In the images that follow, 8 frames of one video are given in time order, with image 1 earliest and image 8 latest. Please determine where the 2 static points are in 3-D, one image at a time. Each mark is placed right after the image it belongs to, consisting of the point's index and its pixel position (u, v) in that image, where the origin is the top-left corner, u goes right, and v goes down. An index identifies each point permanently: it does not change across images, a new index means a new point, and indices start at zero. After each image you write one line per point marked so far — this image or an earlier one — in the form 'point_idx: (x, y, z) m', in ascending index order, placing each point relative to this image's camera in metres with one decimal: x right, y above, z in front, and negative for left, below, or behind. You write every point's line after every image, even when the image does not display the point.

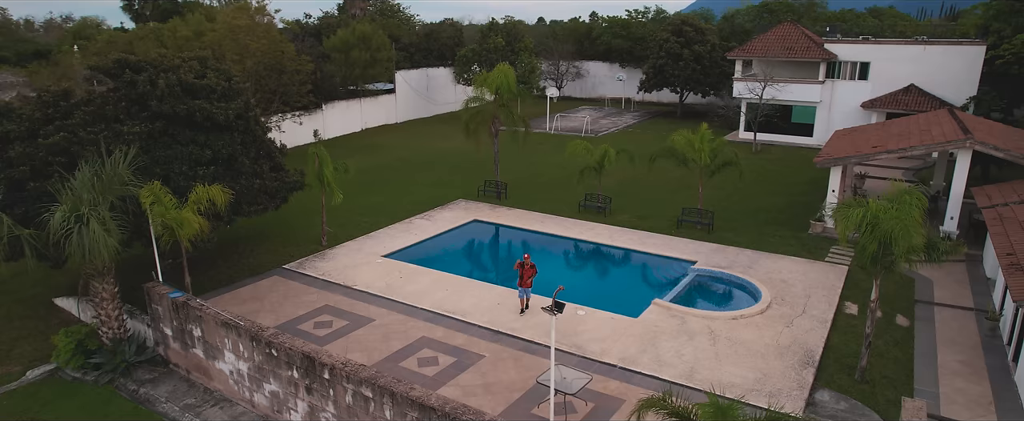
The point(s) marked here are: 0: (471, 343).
0: (-0.8, -2.6, +13.0) m
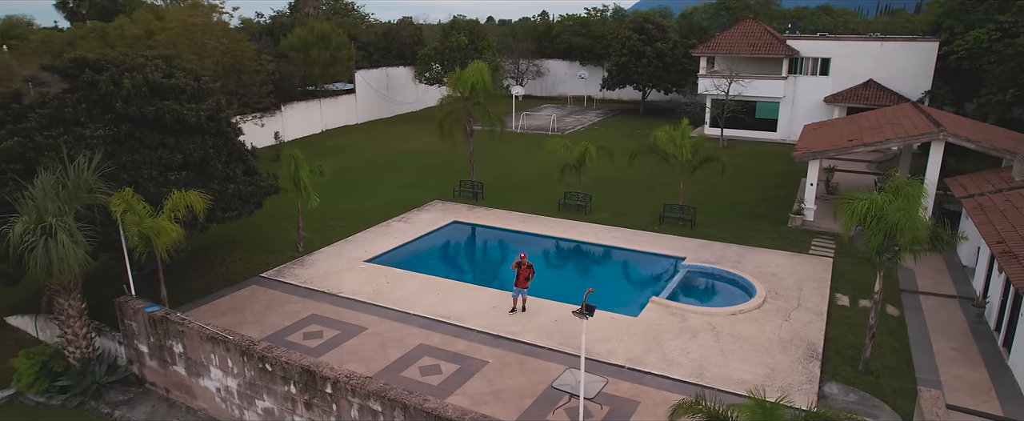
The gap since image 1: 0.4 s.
0: (-0.8, -2.6, +12.5) m
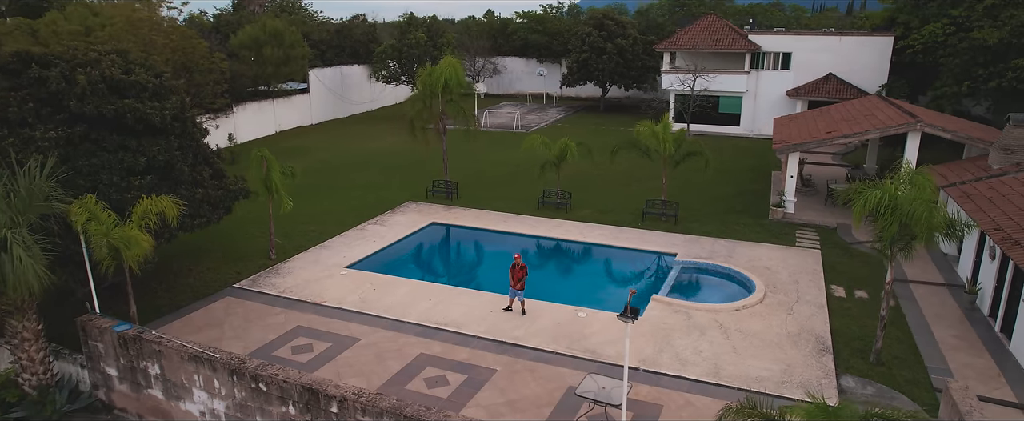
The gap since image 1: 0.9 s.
0: (-0.6, -2.6, +11.8) m
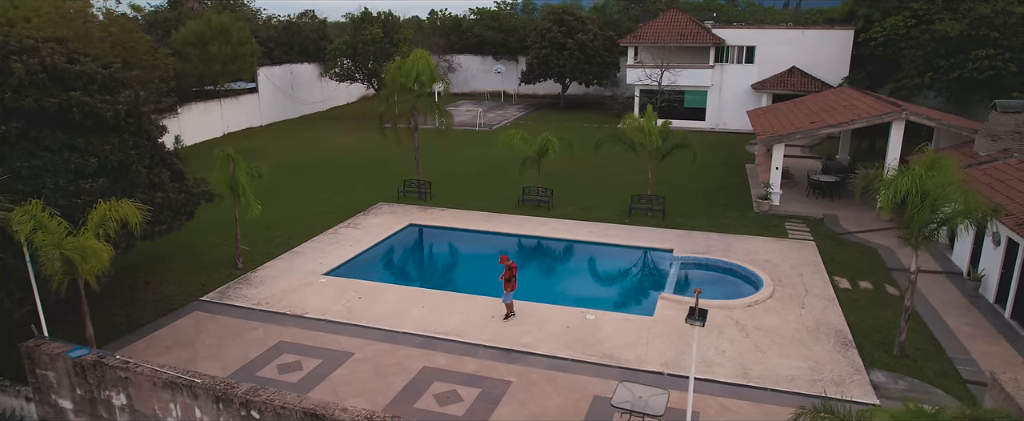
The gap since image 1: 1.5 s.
0: (-0.4, -2.5, +10.8) m
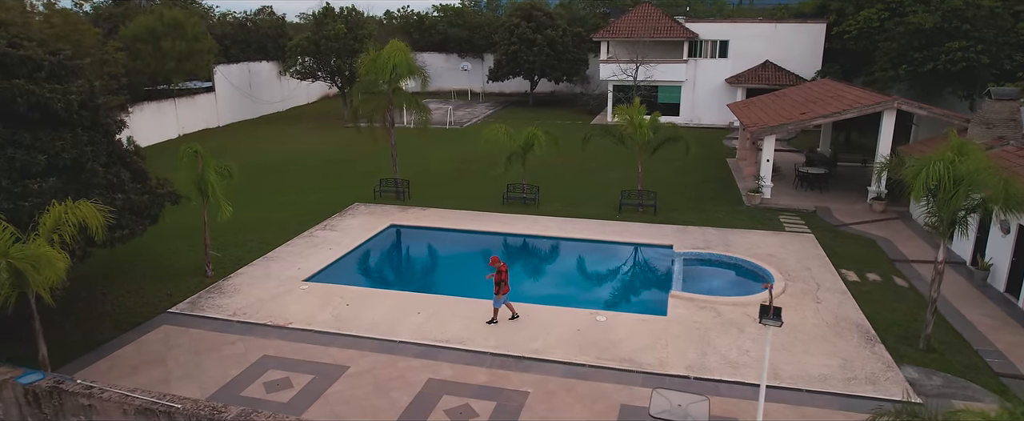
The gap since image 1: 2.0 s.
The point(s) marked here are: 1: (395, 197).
0: (-0.2, -2.5, +9.8) m
1: (-3.5, +0.4, +19.9) m
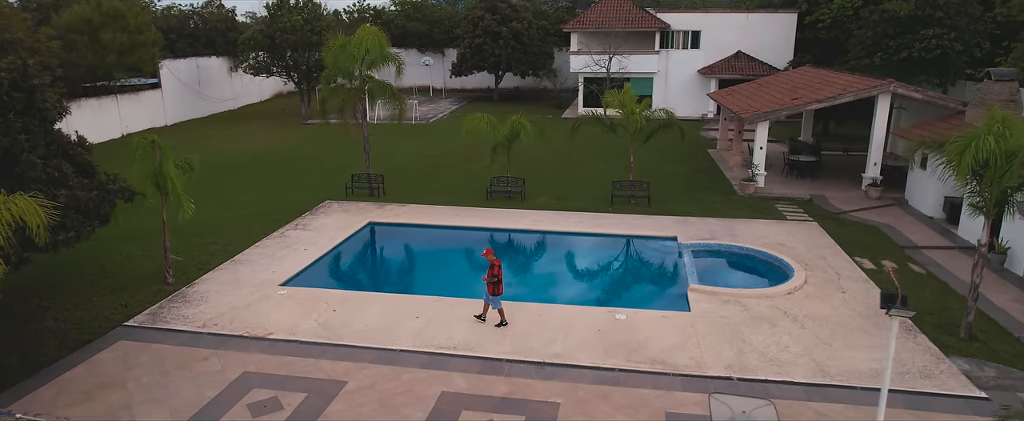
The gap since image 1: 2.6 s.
0: (+0.1, -2.3, +8.6) m
1: (-4.0, +0.5, +18.5) m
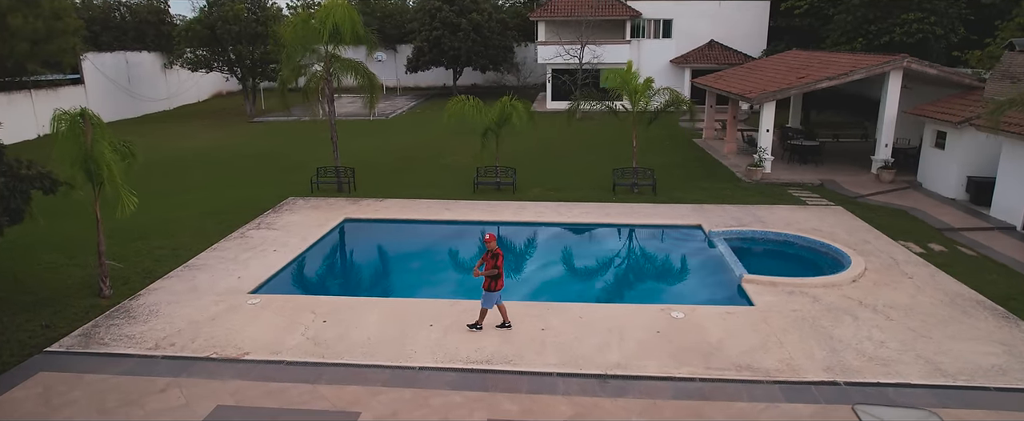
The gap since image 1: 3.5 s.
0: (+0.8, -2.0, +6.7) m
1: (-4.2, +0.5, +16.2) m
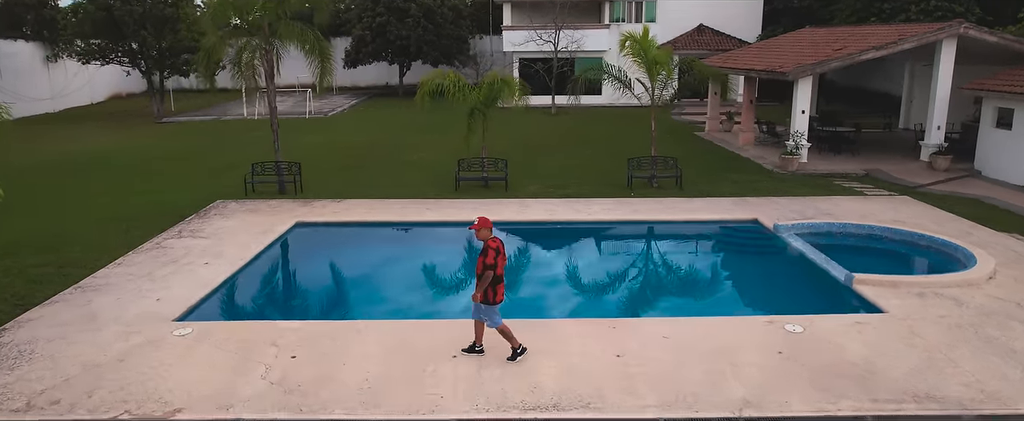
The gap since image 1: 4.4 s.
0: (+1.4, -1.7, +4.2) m
1: (-4.1, +0.4, +13.5) m
